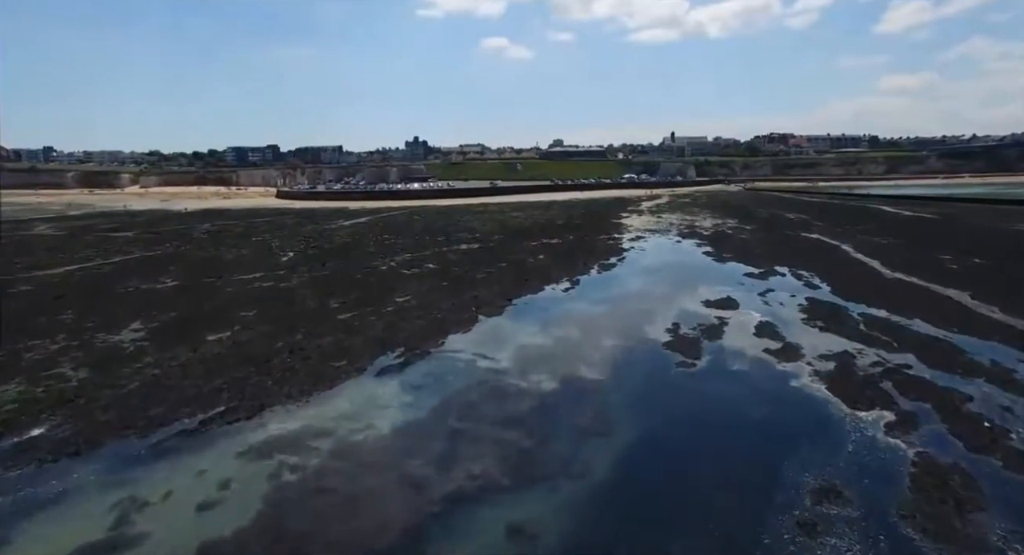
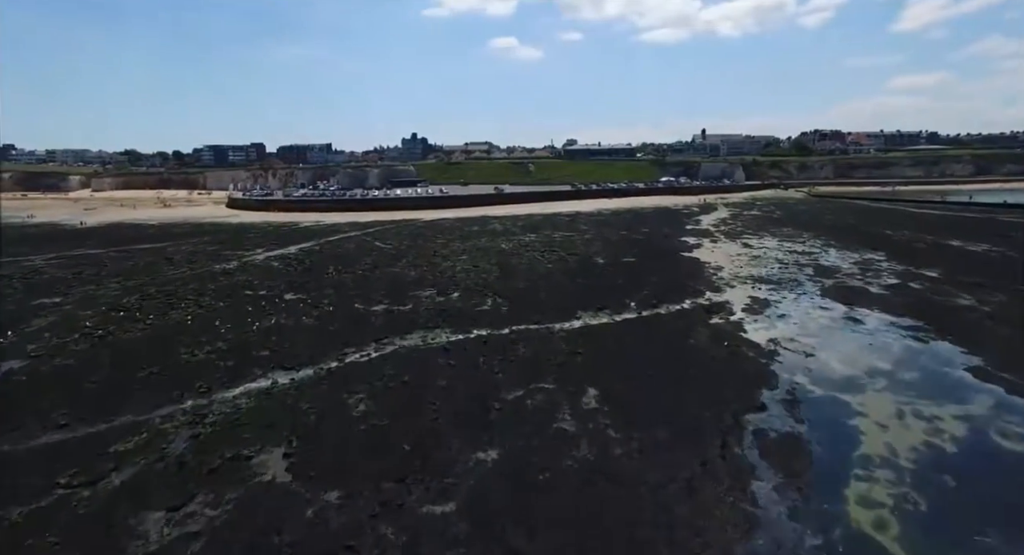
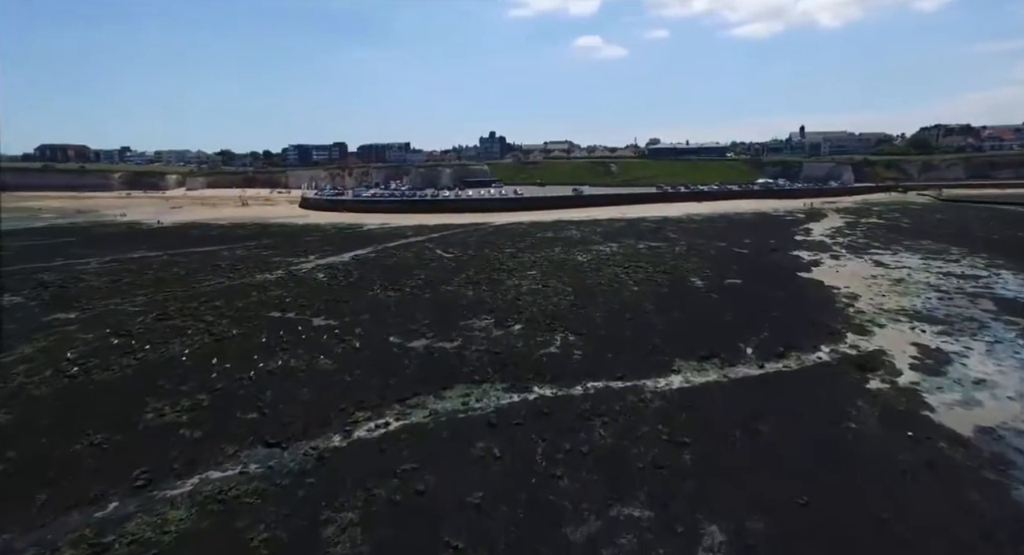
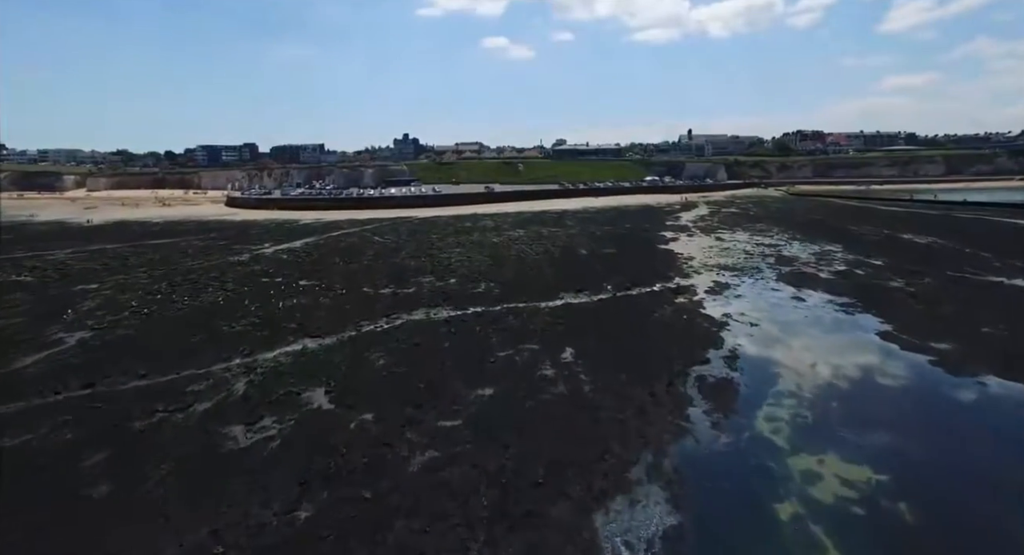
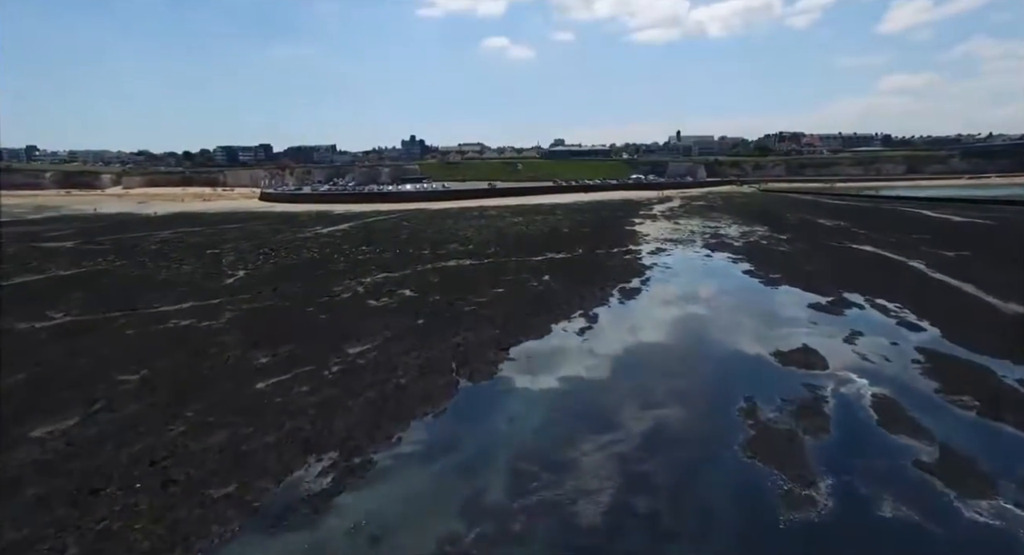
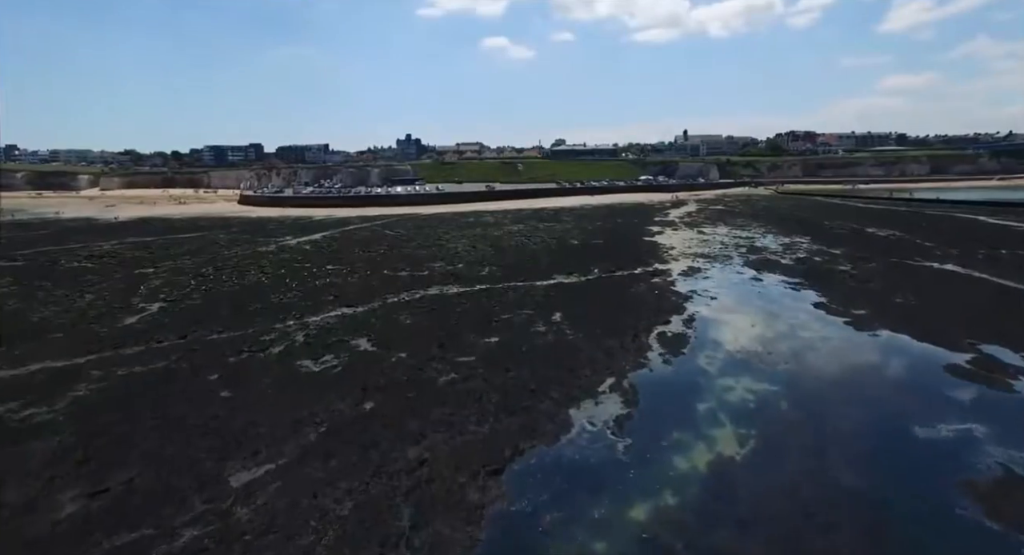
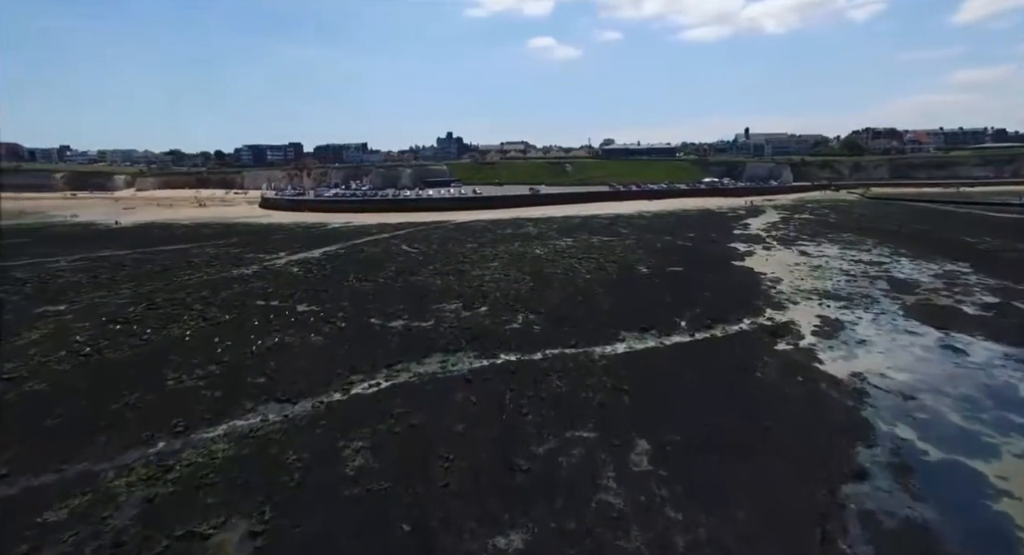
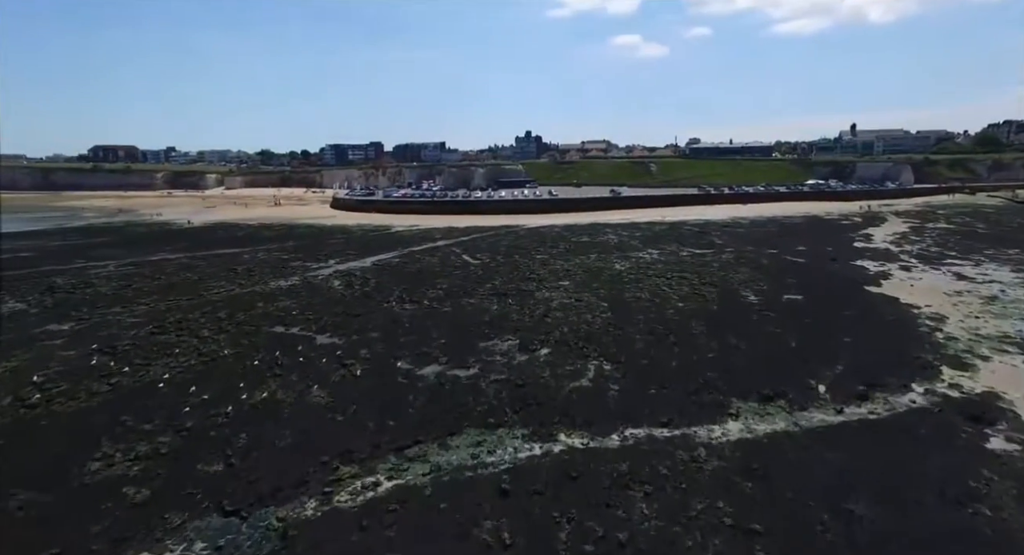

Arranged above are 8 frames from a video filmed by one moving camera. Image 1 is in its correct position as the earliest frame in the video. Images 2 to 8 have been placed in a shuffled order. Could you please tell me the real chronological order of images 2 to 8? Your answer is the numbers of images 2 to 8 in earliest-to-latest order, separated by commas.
5, 6, 4, 2, 7, 3, 8
